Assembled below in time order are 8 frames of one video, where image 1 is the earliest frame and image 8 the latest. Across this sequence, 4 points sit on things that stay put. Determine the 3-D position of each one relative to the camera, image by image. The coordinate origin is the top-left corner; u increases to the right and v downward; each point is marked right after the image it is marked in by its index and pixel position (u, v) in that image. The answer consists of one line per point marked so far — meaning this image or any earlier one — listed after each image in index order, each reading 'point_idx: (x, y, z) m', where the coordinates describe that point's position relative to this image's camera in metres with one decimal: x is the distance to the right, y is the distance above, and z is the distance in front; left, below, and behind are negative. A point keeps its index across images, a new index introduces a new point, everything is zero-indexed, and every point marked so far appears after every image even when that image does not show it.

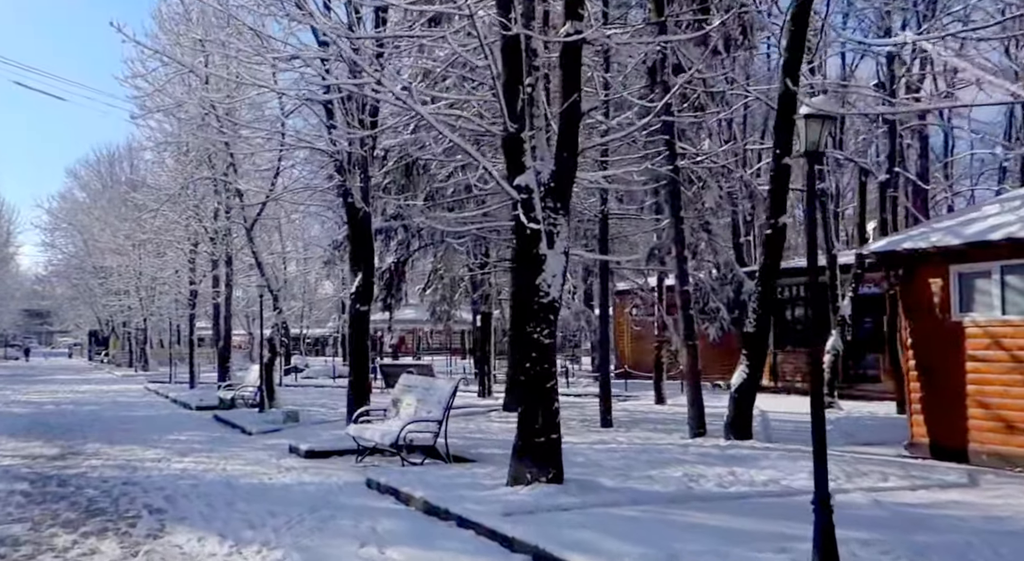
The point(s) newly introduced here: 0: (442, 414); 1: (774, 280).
0: (-0.8, -1.6, +12.8) m
1: (+3.6, 0.0, +14.3) m
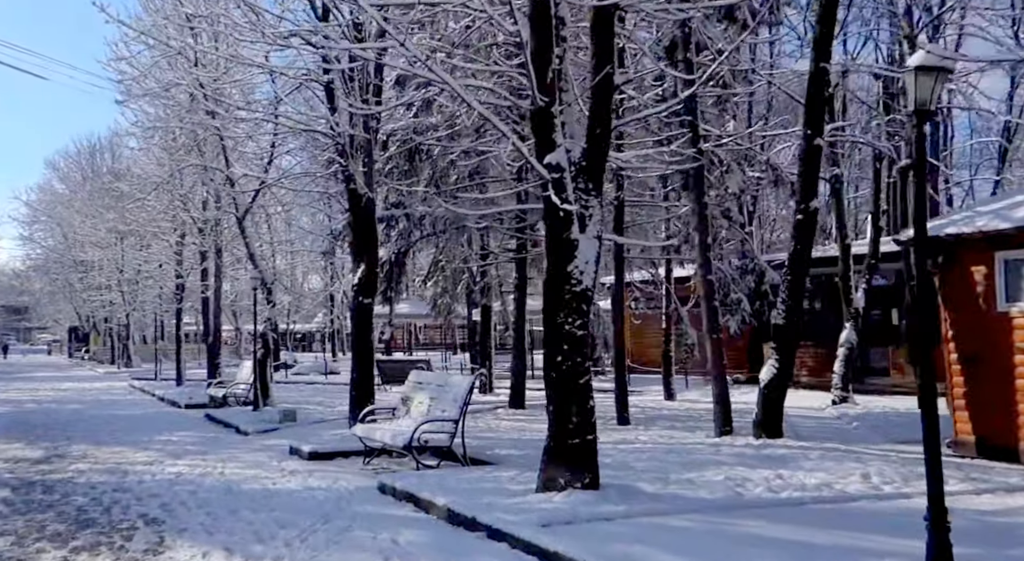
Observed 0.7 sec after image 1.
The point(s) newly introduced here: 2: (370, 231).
0: (-0.6, -1.5, +11.9) m
1: (+3.8, +0.1, +13.5) m
2: (-2.2, +0.7, +16.2) m
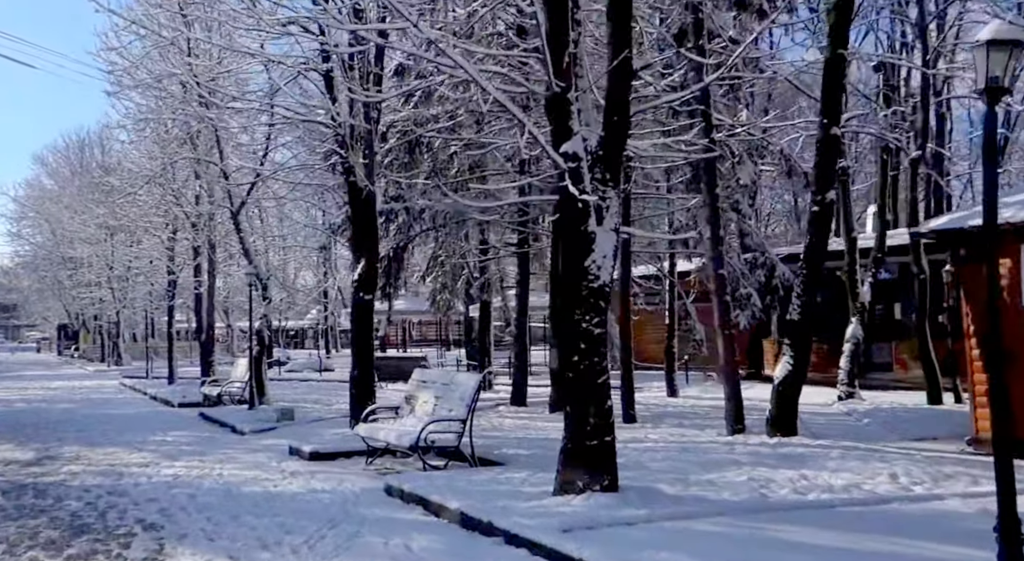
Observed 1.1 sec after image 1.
0: (-0.5, -1.4, +11.5) m
1: (+3.9, +0.2, +13.1) m
2: (-2.2, +0.8, +15.7) m
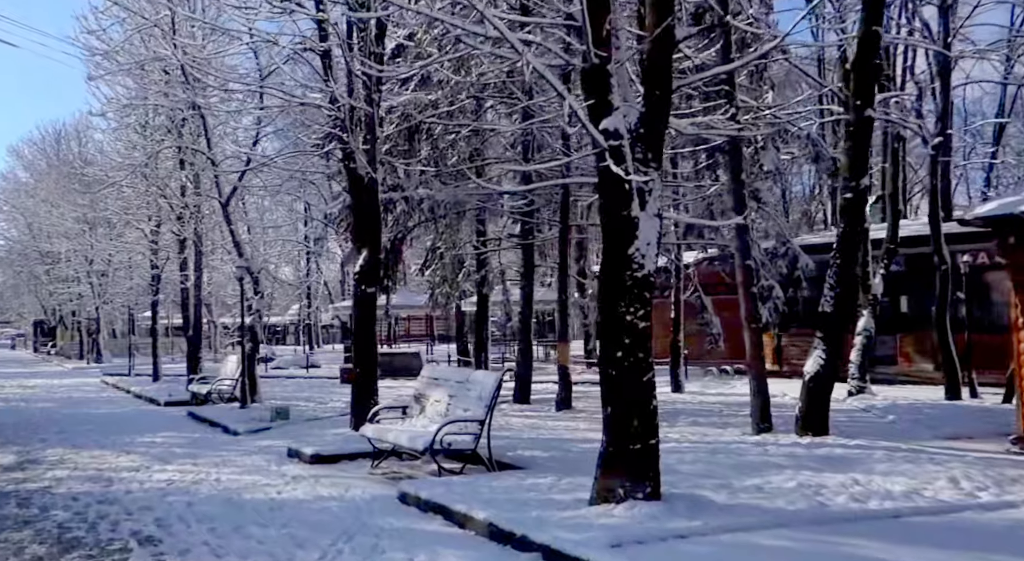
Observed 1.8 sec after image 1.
0: (-0.3, -1.3, +10.7) m
1: (+4.0, +0.3, +12.4) m
2: (-2.0, +0.9, +14.9) m
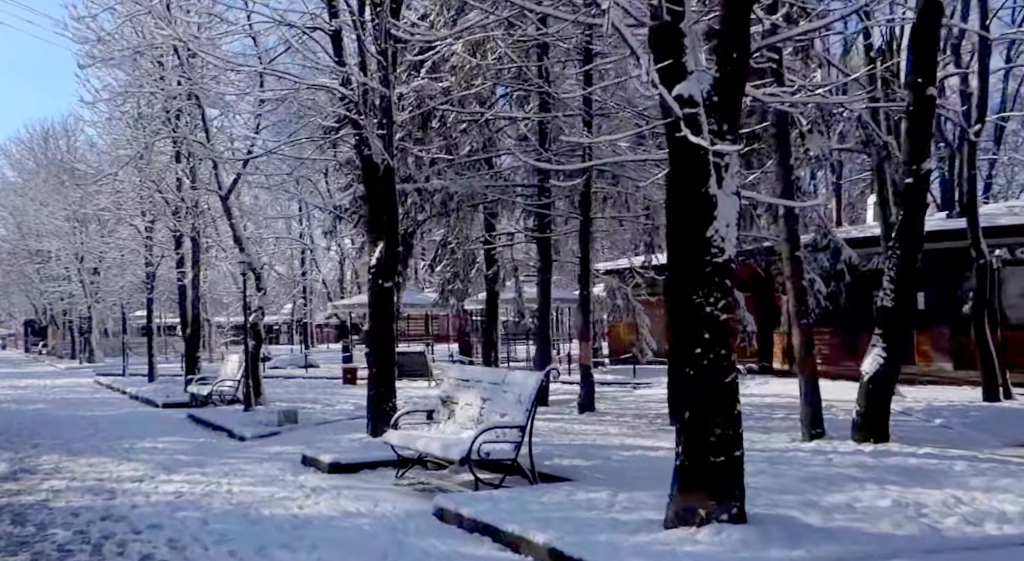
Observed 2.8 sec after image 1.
0: (+0.1, -1.3, +9.8) m
1: (+4.4, +0.4, +11.5) m
2: (-1.7, +0.9, +14.0) m
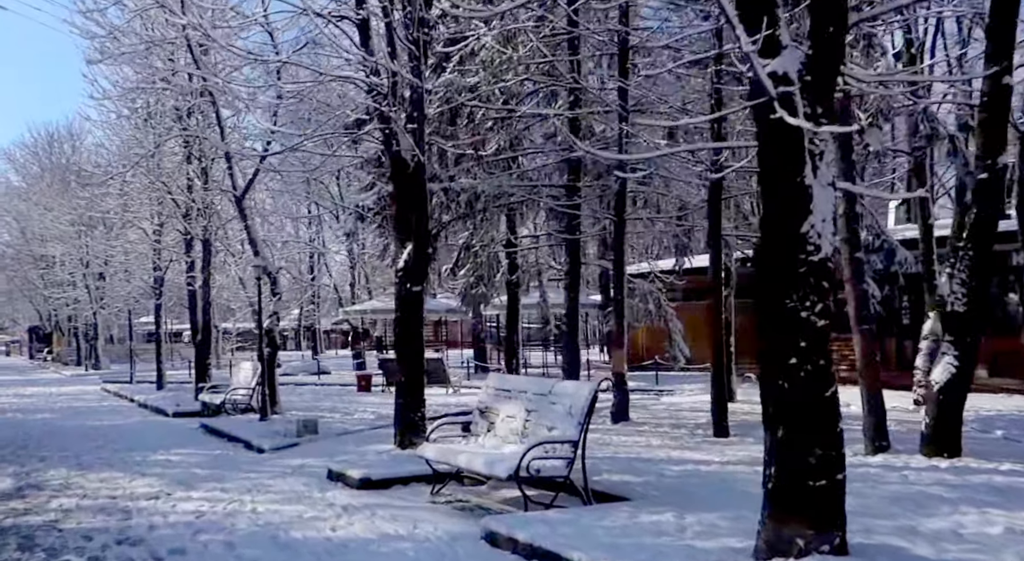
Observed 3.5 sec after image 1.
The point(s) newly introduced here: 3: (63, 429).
0: (+0.6, -1.3, +9.0) m
1: (+4.9, +0.4, +10.7) m
2: (-1.2, +0.9, +13.2) m
3: (-8.2, -2.7, +19.2) m
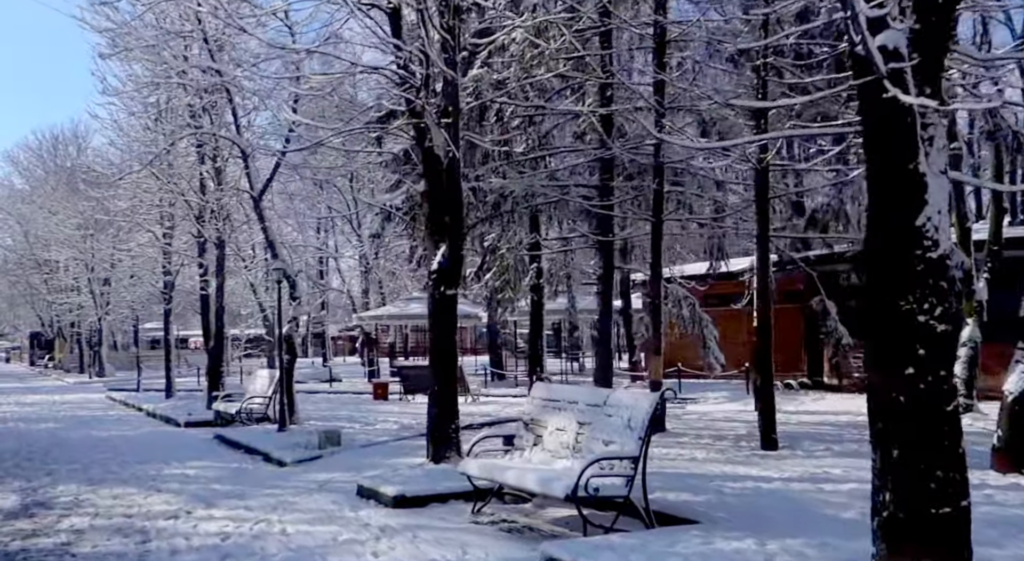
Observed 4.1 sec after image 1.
0: (+1.0, -1.3, +8.2) m
1: (+5.3, +0.3, +10.0) m
2: (-0.8, +0.9, +12.5) m
3: (-7.7, -2.8, +18.5) m
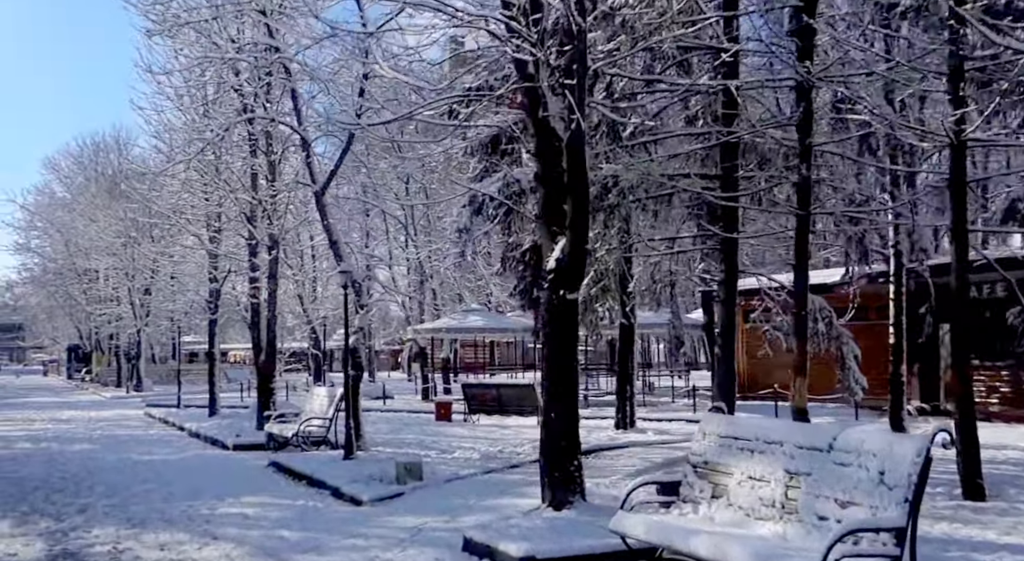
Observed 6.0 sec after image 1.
0: (+2.1, -1.3, +5.8) m
1: (+6.5, +0.3, +7.4) m
2: (+0.5, +0.8, +10.1) m
3: (-6.2, -2.8, +16.3) m
